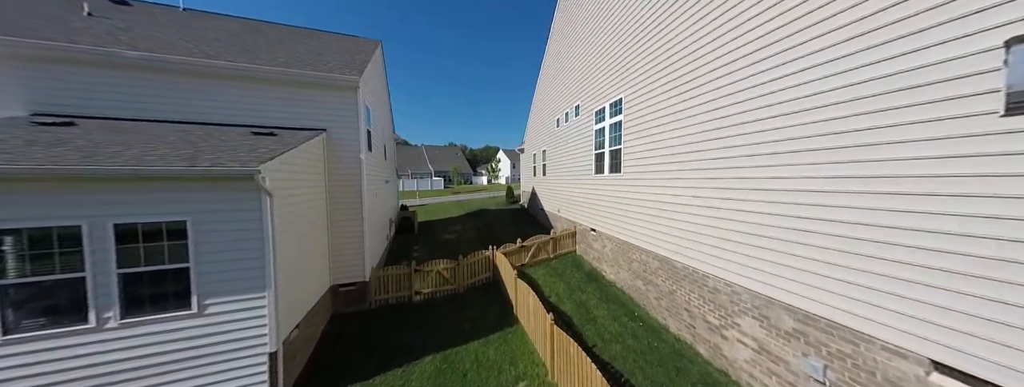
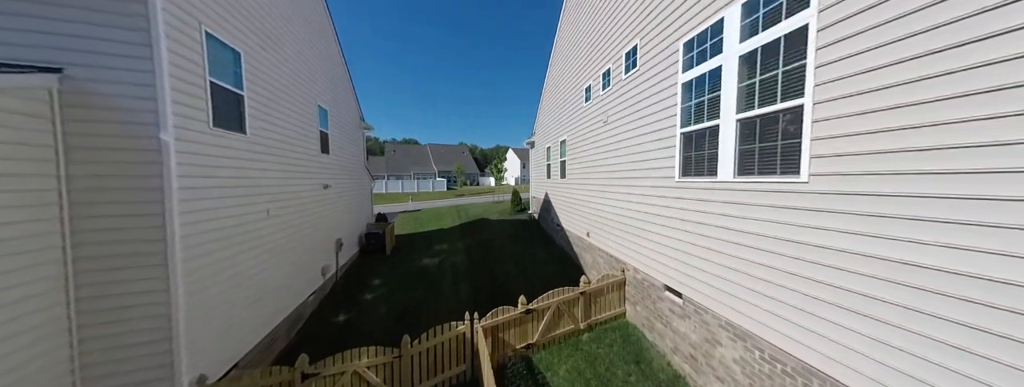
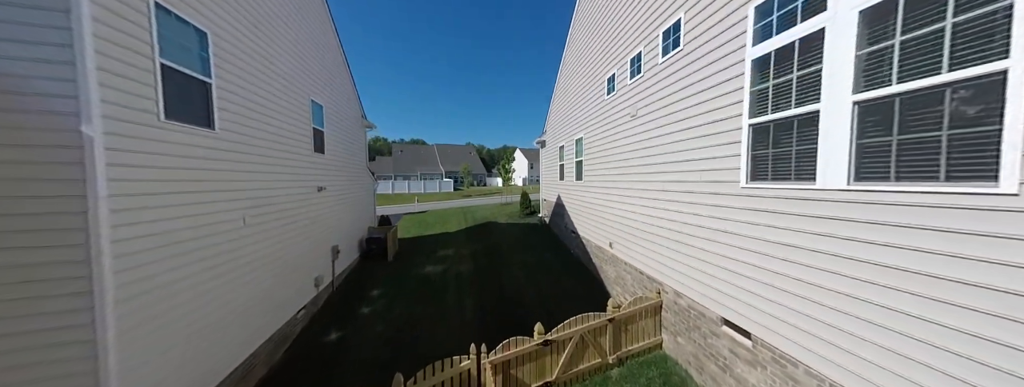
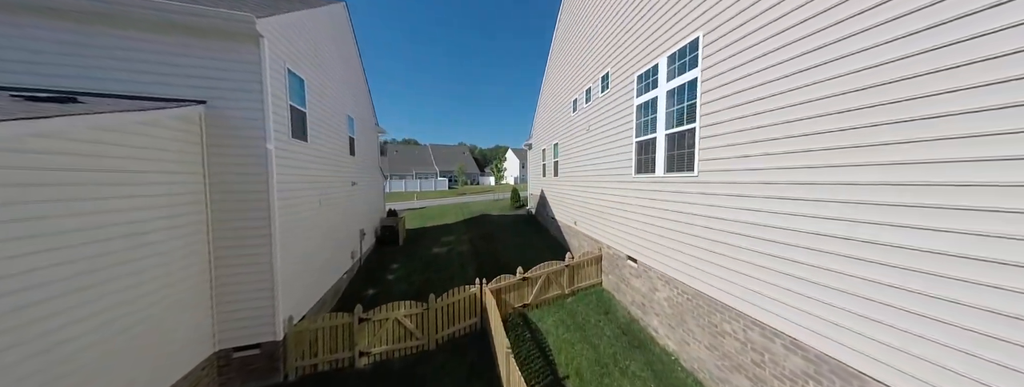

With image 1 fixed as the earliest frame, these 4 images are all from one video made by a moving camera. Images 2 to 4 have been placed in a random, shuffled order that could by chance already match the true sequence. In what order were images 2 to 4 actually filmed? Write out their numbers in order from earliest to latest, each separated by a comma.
4, 2, 3
